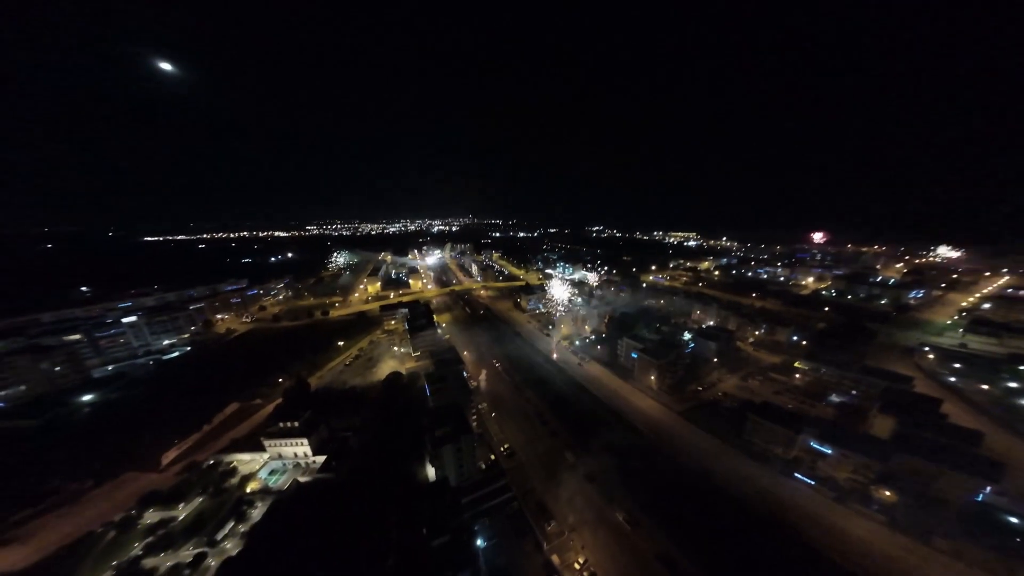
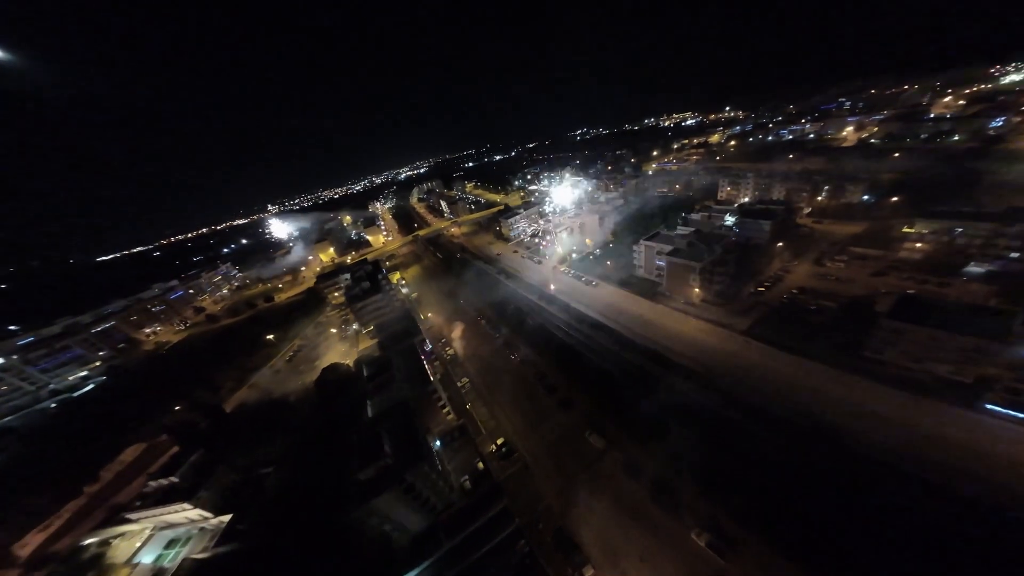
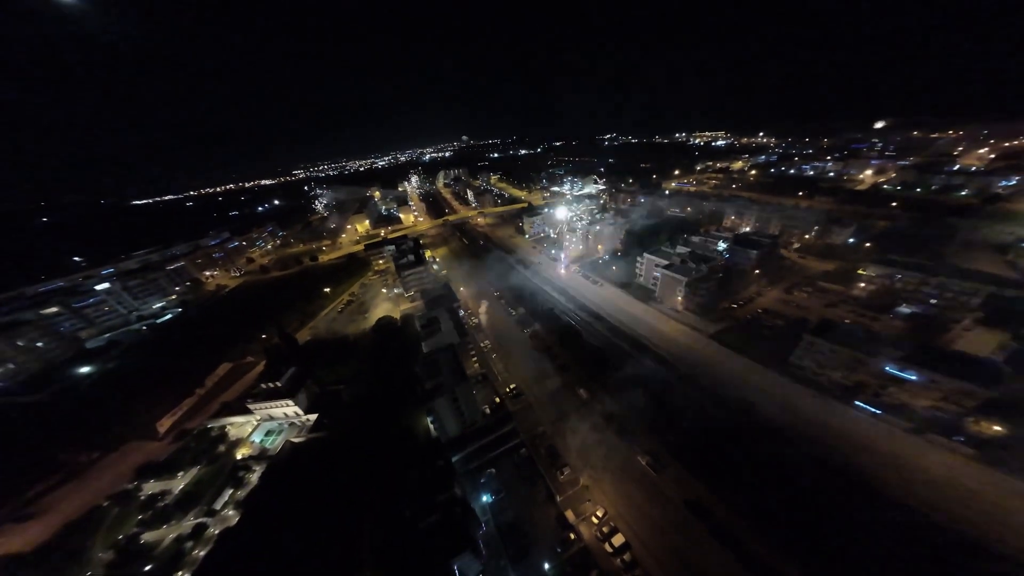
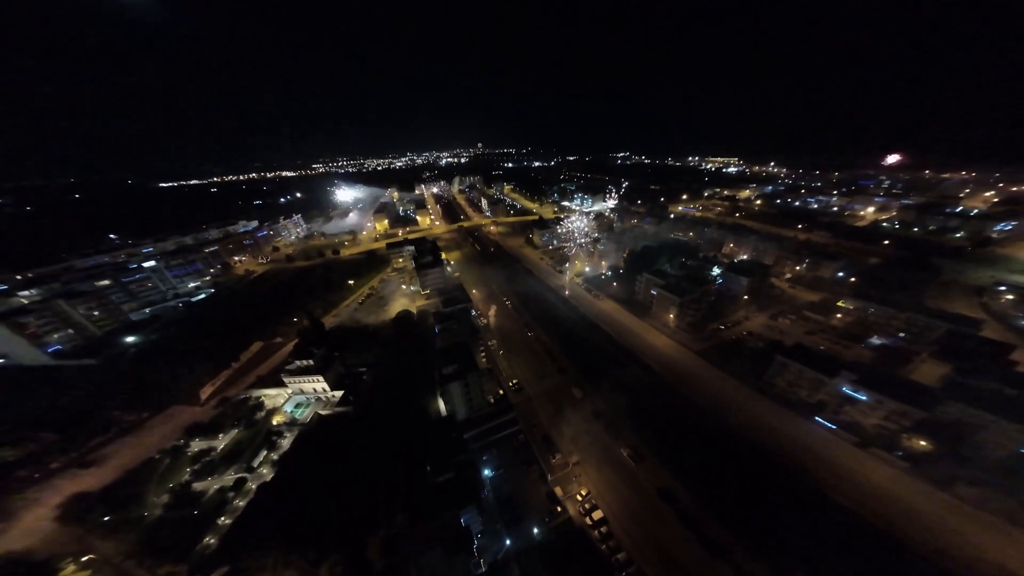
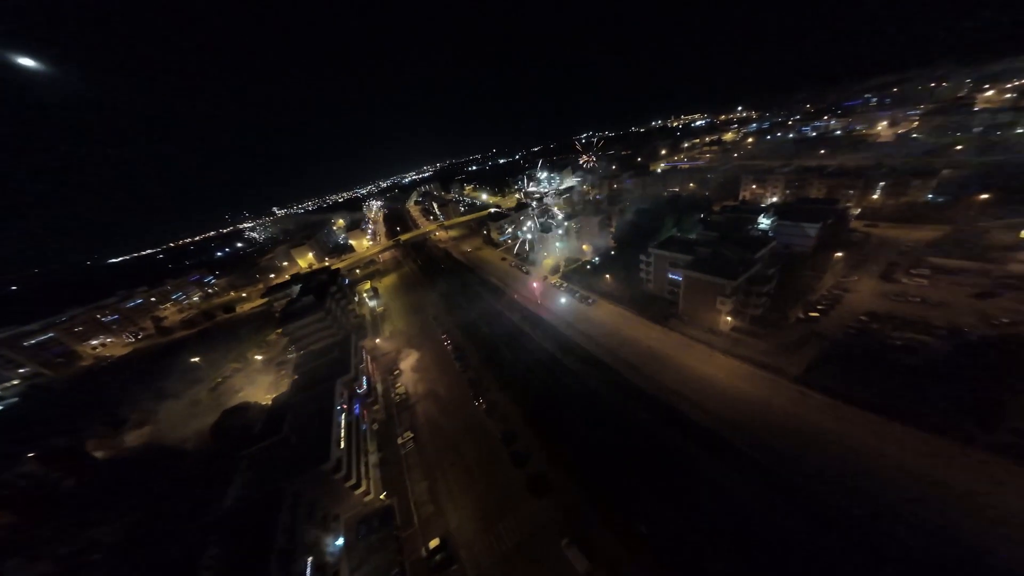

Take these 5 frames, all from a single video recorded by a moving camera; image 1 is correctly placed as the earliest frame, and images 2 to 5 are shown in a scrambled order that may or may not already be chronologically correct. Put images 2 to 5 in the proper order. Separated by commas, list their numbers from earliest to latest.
4, 3, 2, 5
